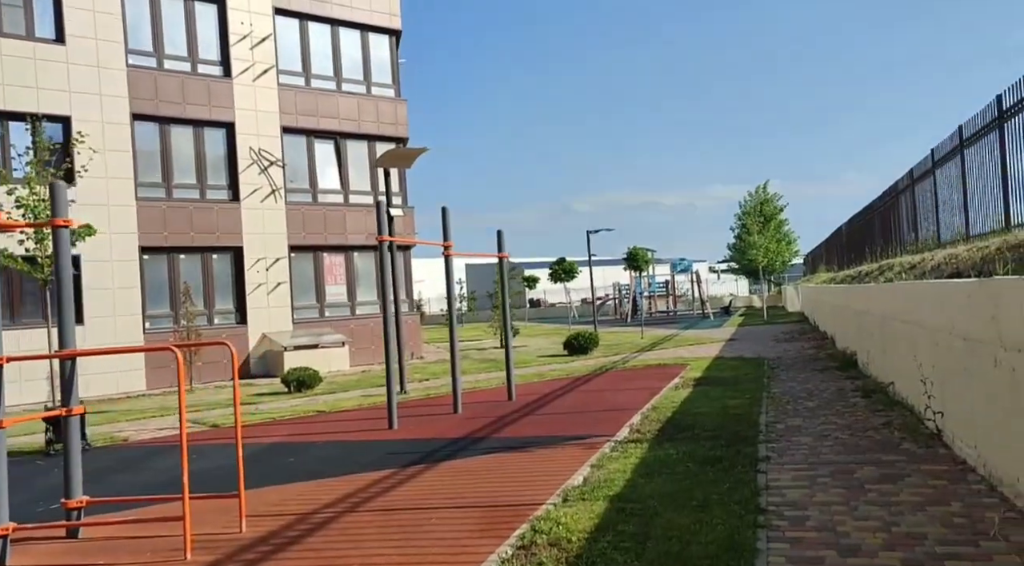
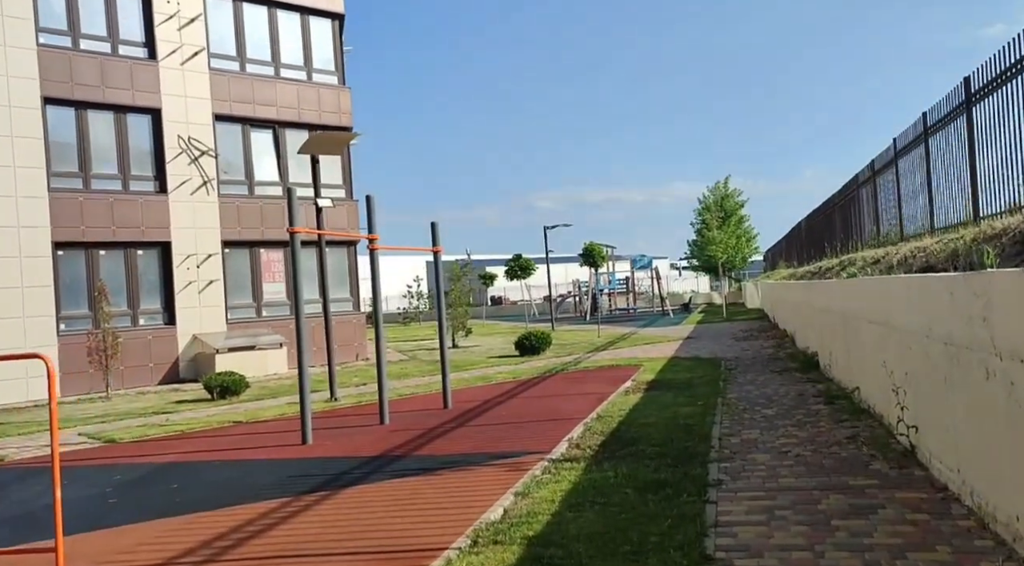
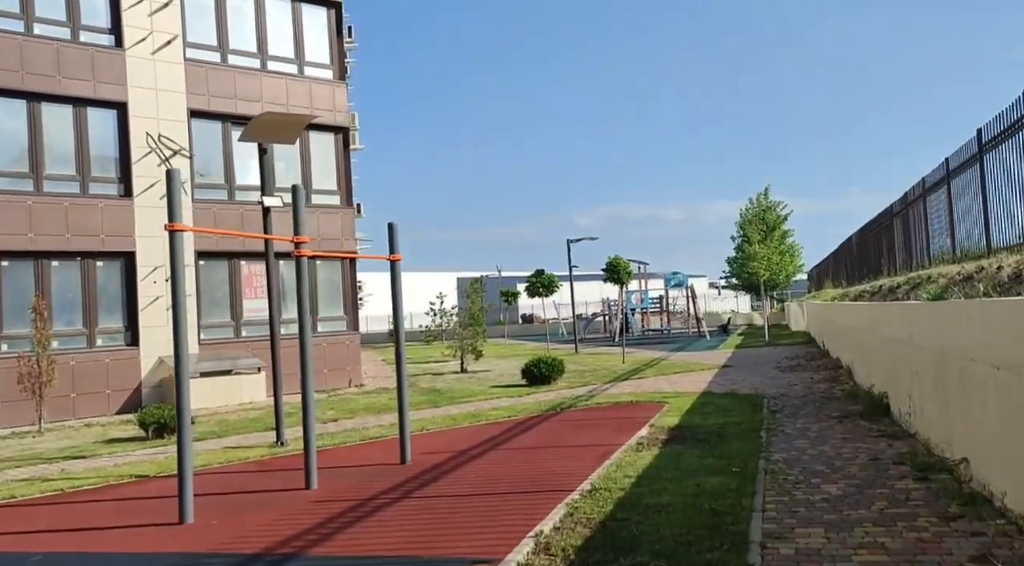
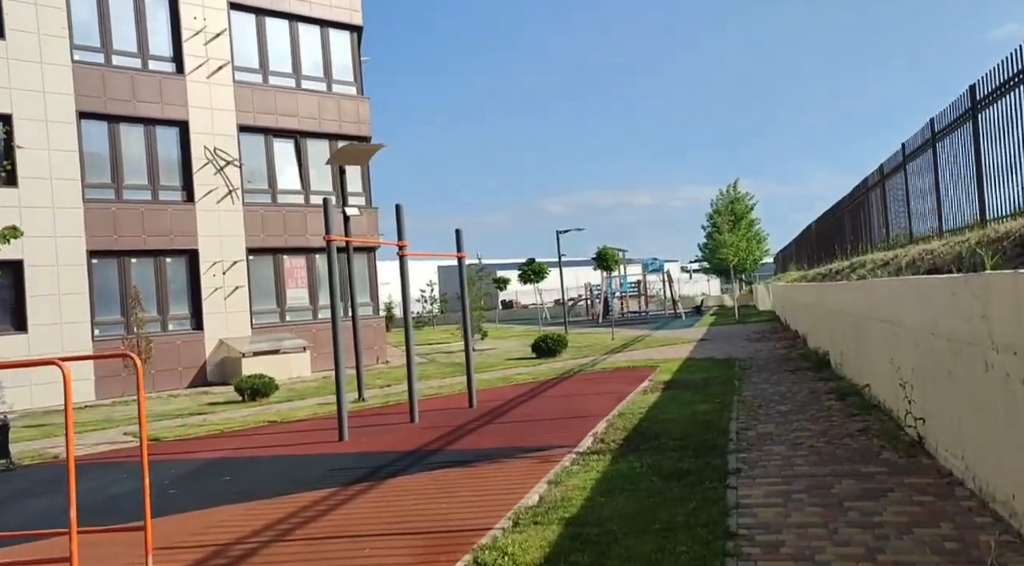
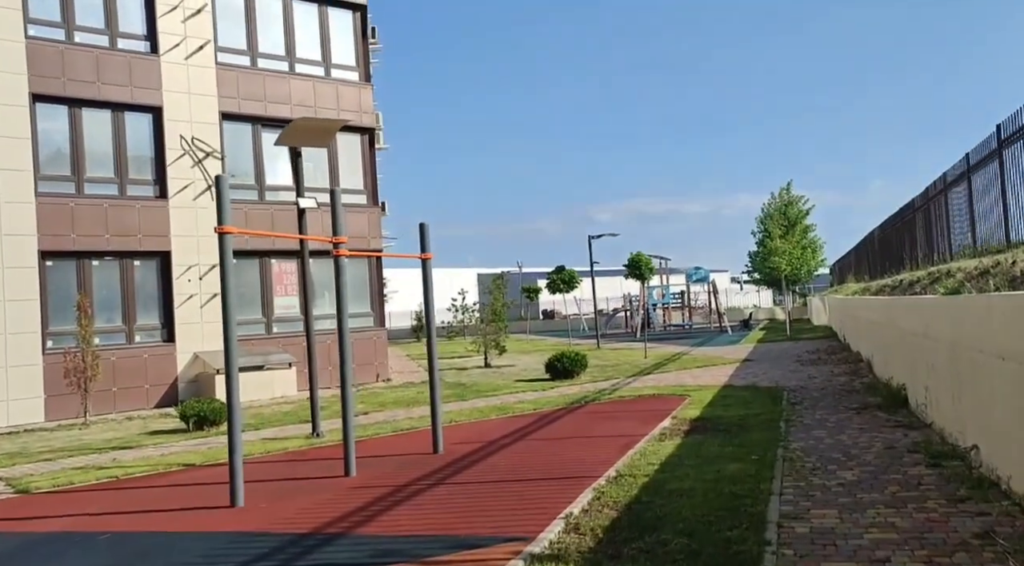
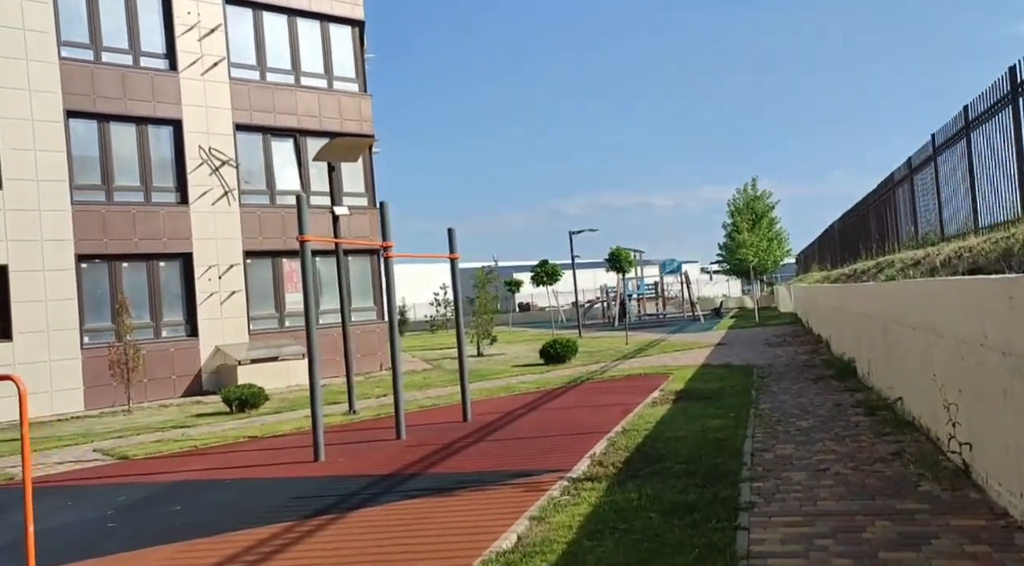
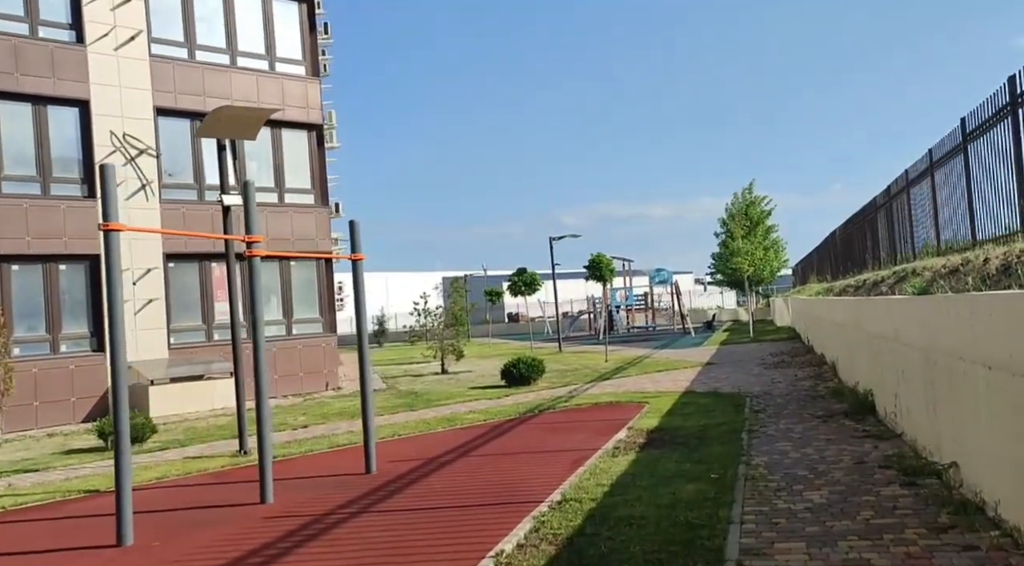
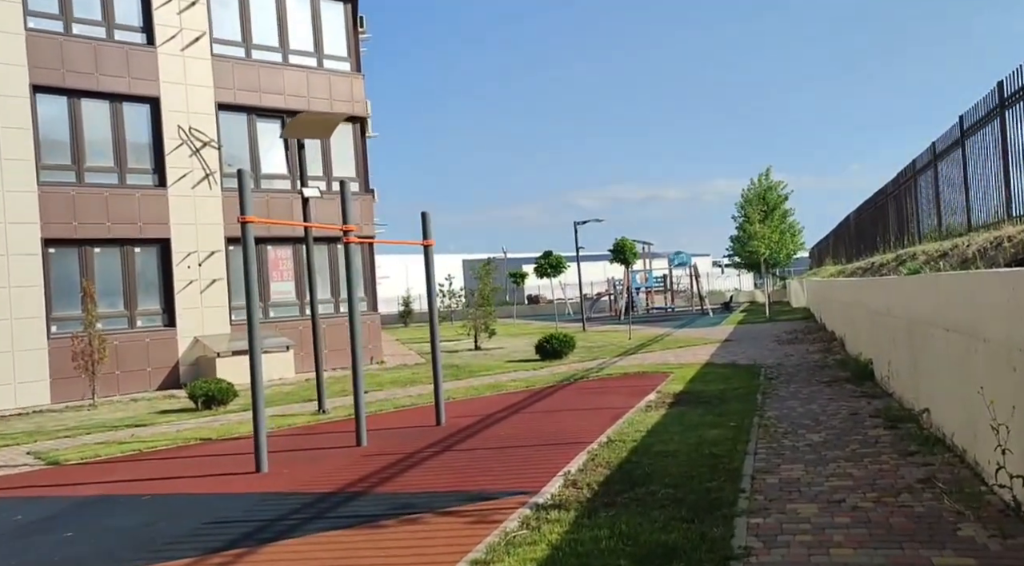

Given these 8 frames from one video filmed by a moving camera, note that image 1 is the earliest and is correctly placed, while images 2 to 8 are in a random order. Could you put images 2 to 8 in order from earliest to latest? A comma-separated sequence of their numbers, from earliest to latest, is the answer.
4, 2, 6, 8, 5, 3, 7
